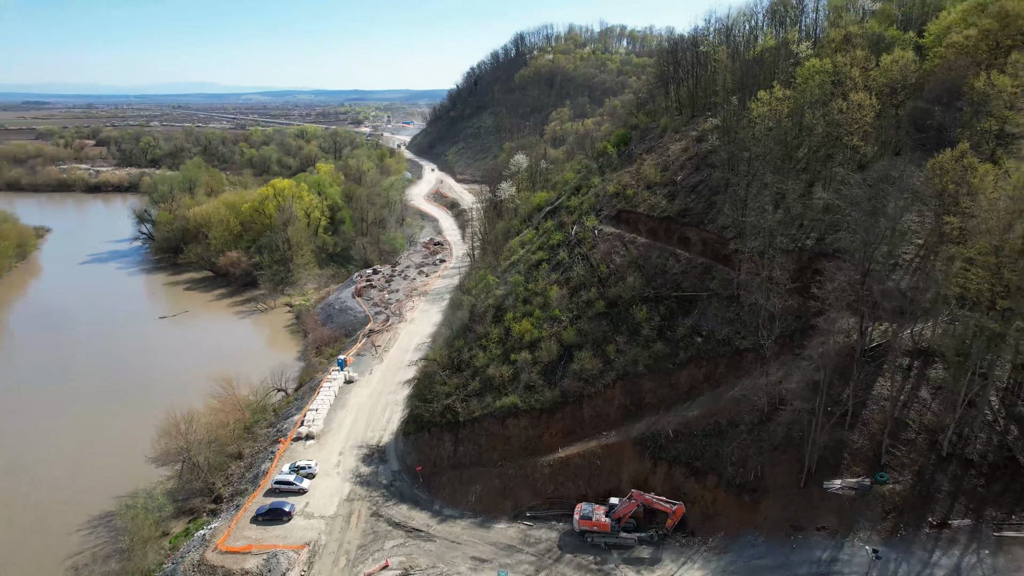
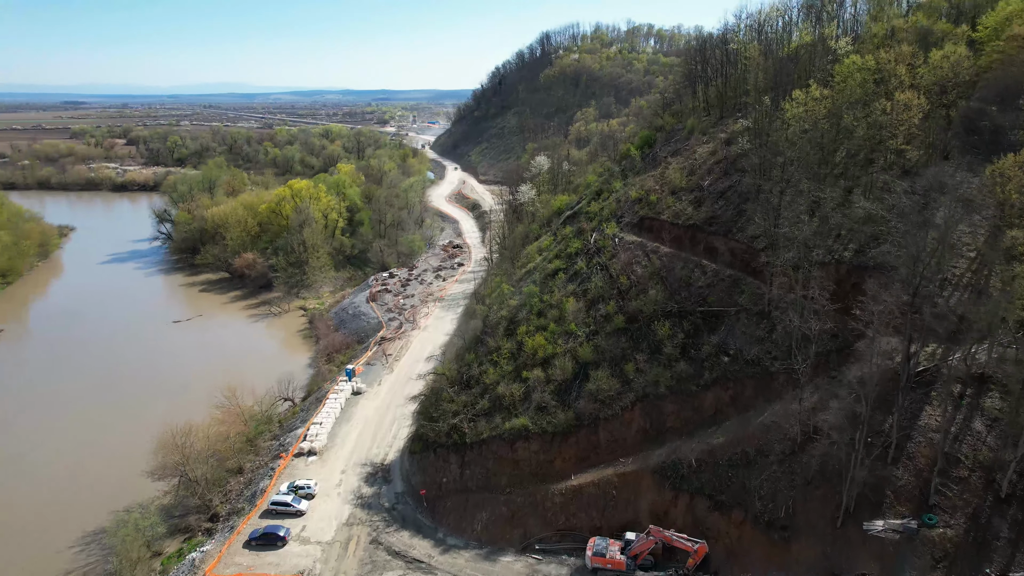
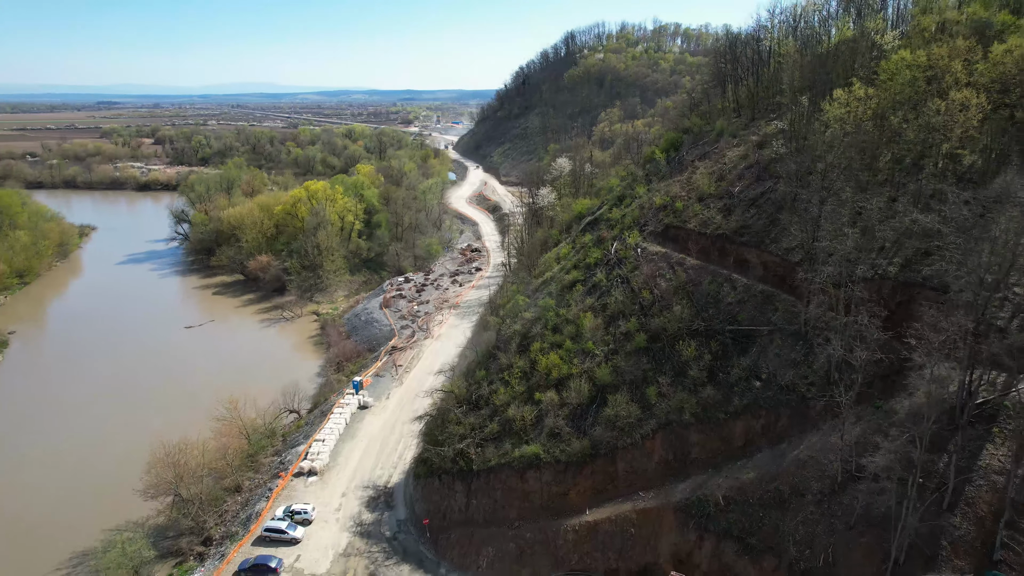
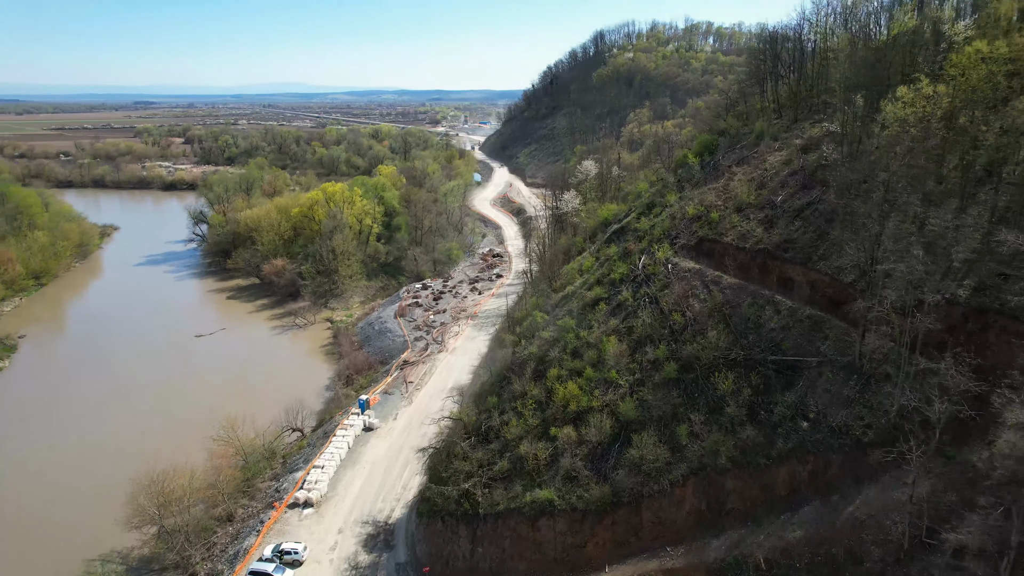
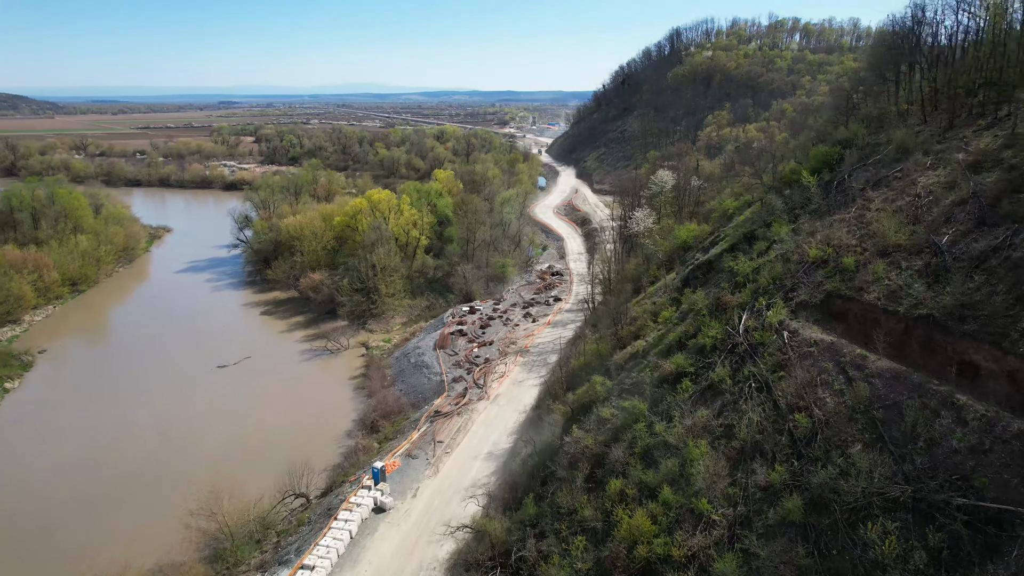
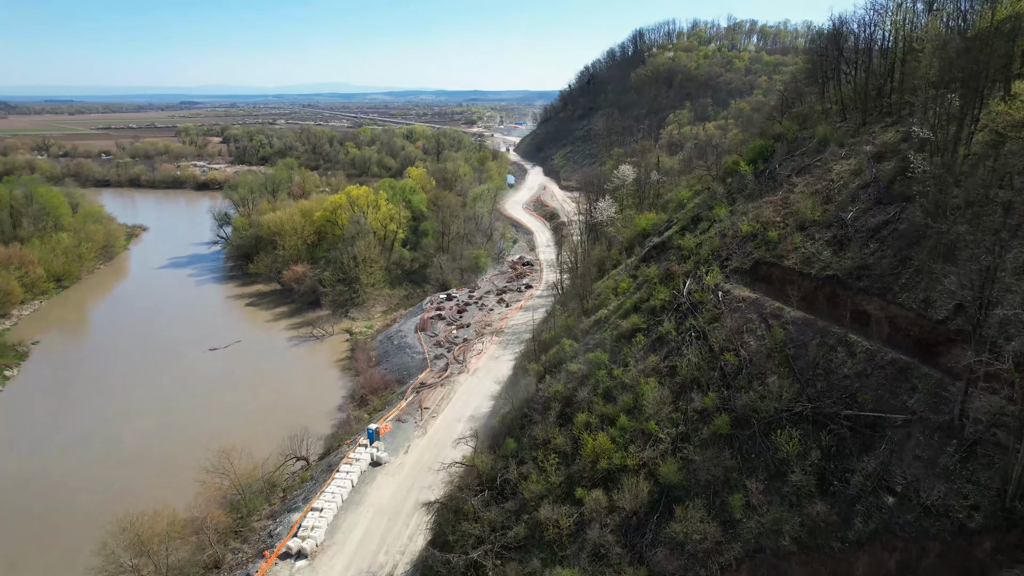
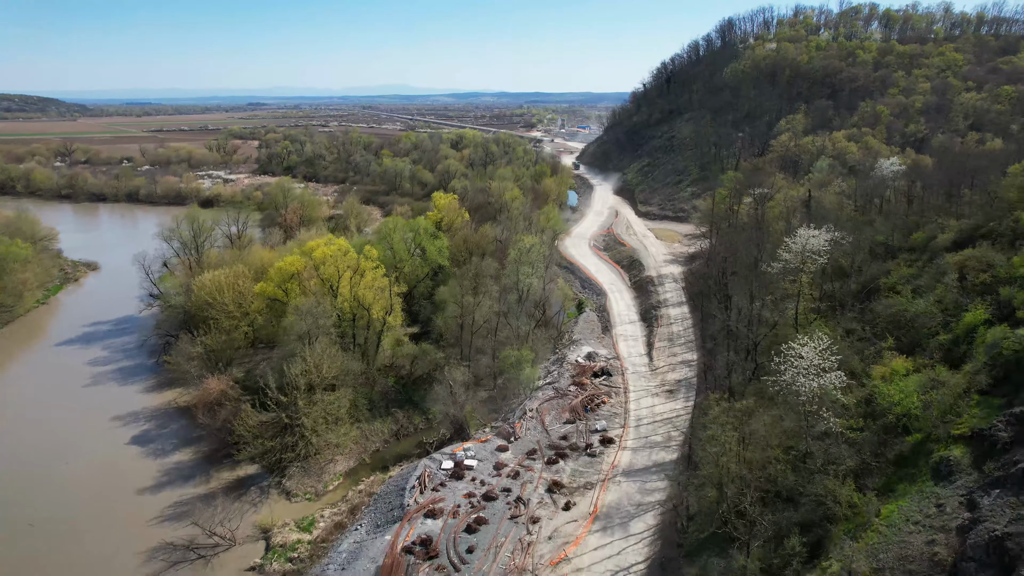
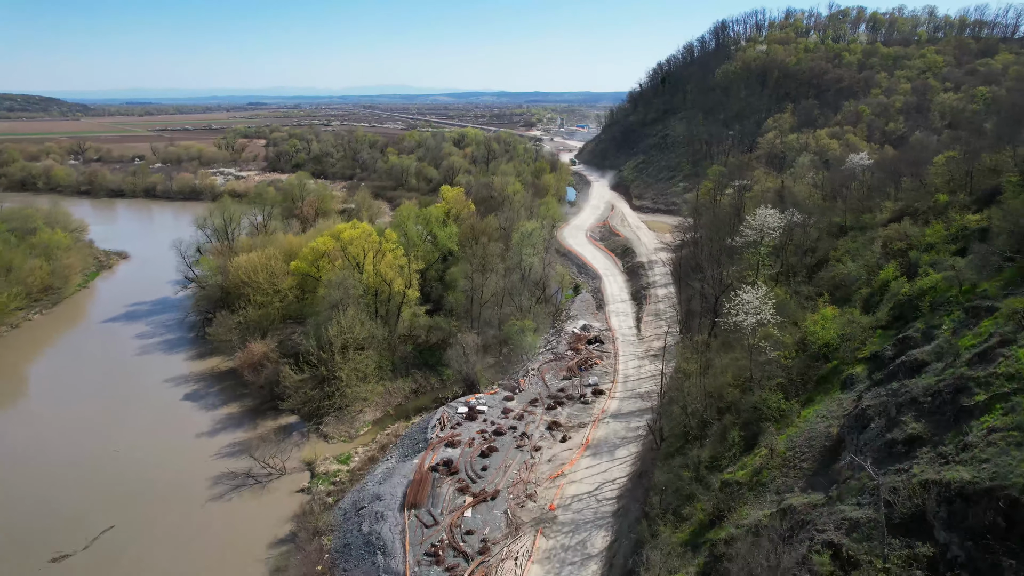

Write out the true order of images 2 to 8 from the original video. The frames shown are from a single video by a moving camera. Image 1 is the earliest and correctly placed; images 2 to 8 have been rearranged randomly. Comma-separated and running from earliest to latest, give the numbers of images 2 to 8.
2, 3, 4, 6, 5, 8, 7
